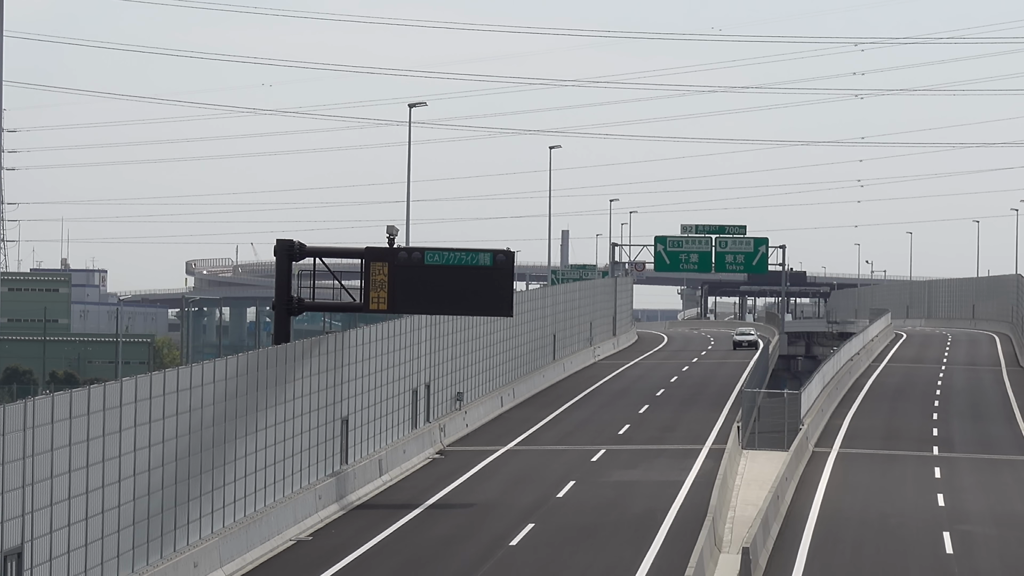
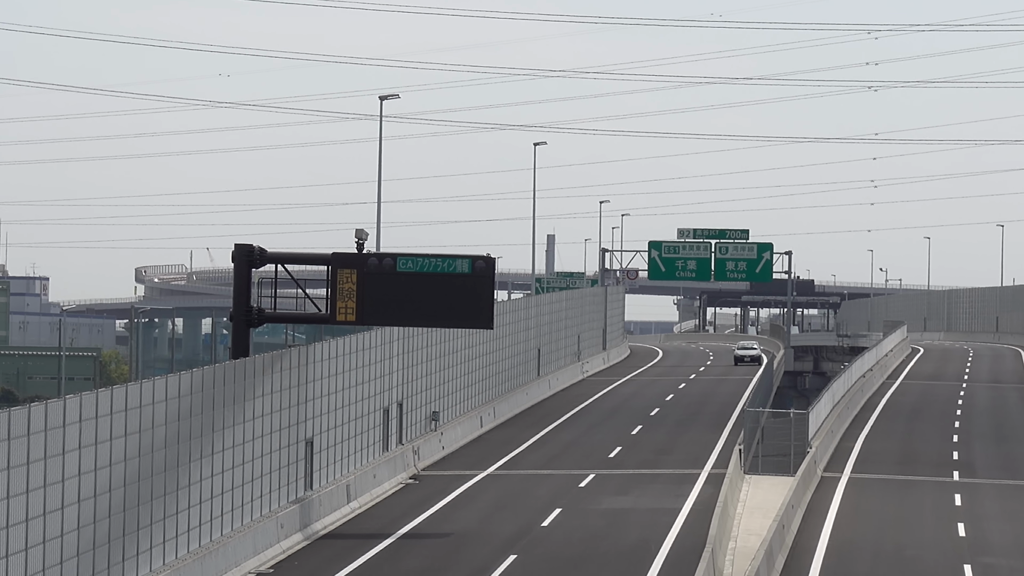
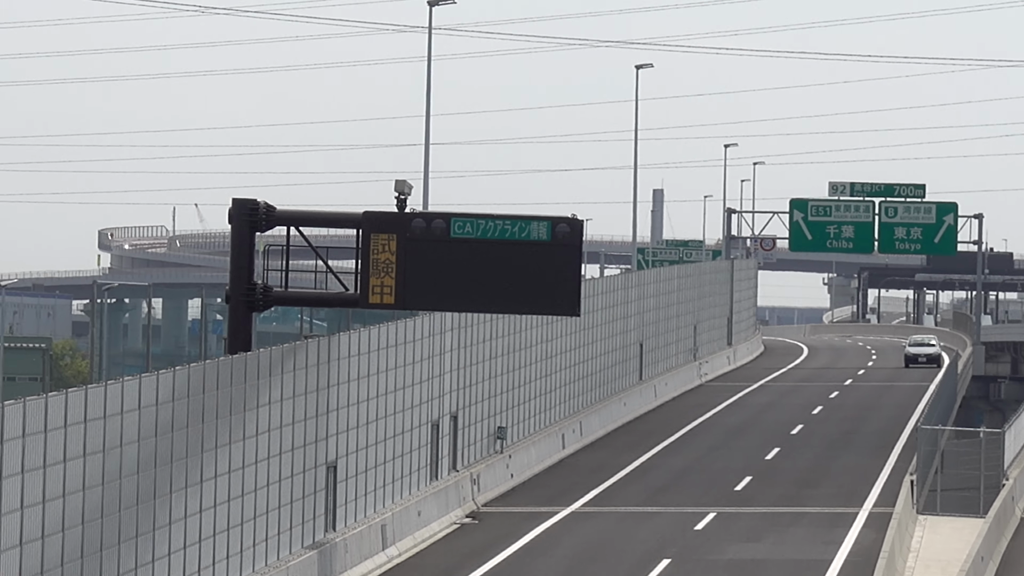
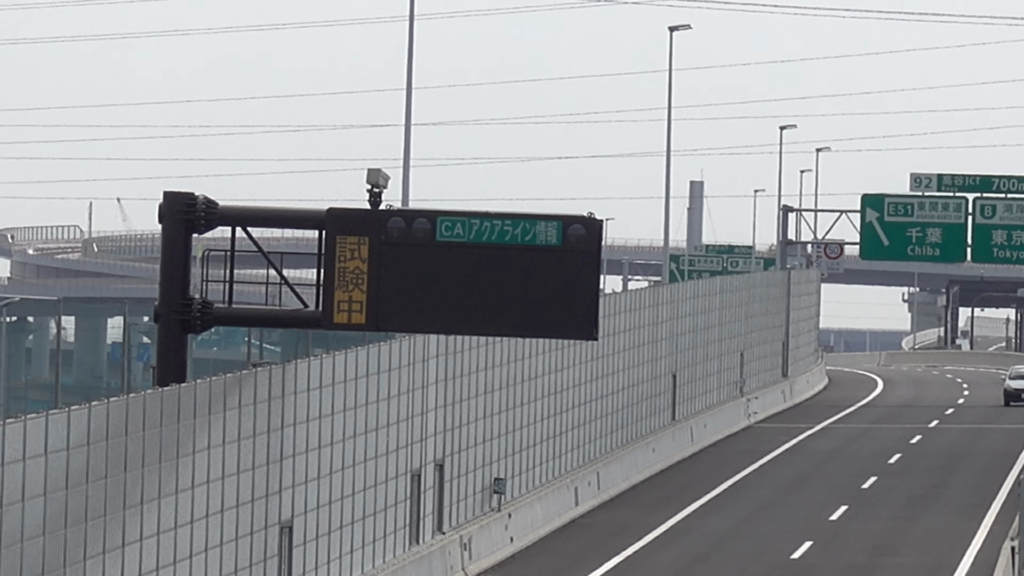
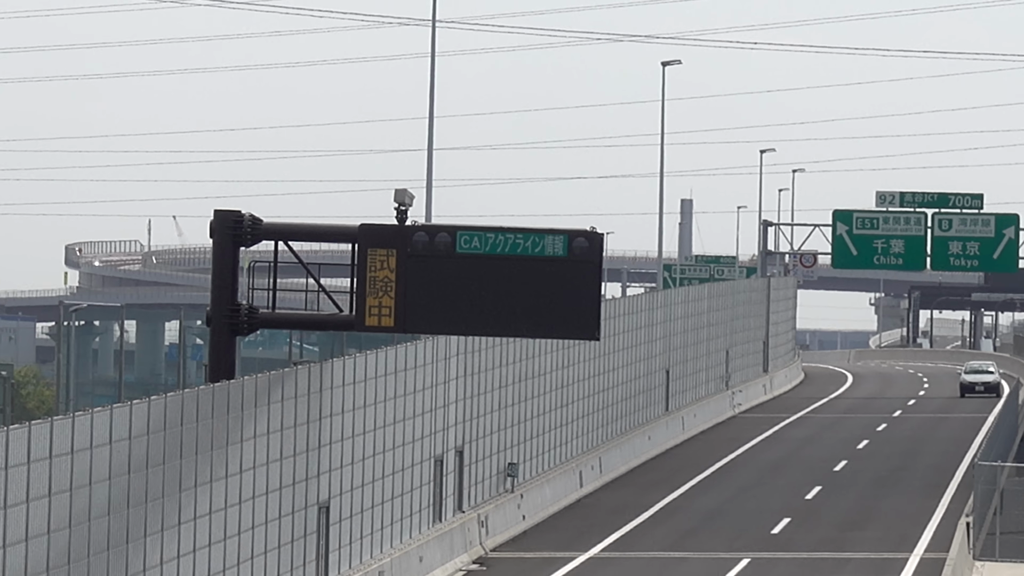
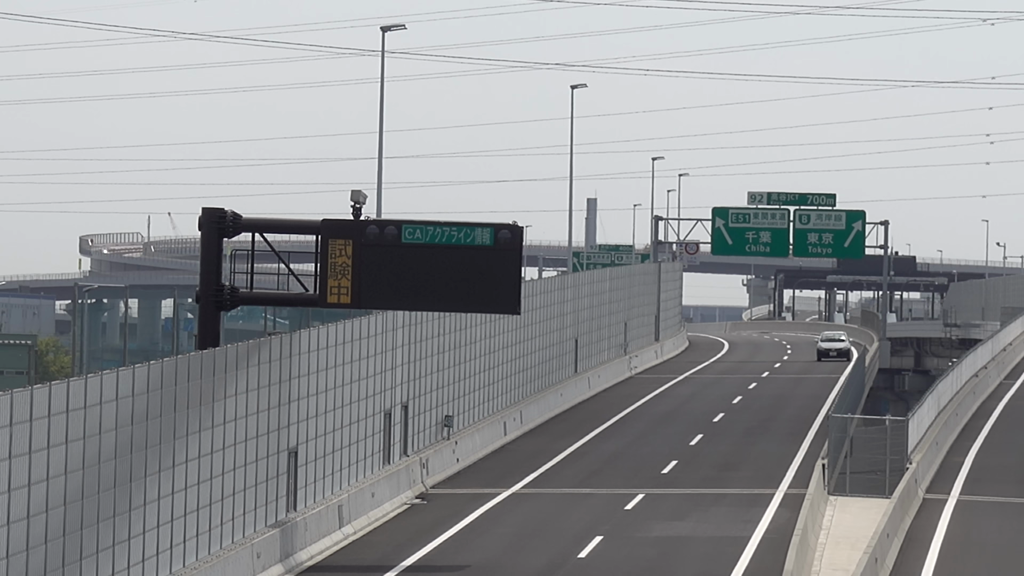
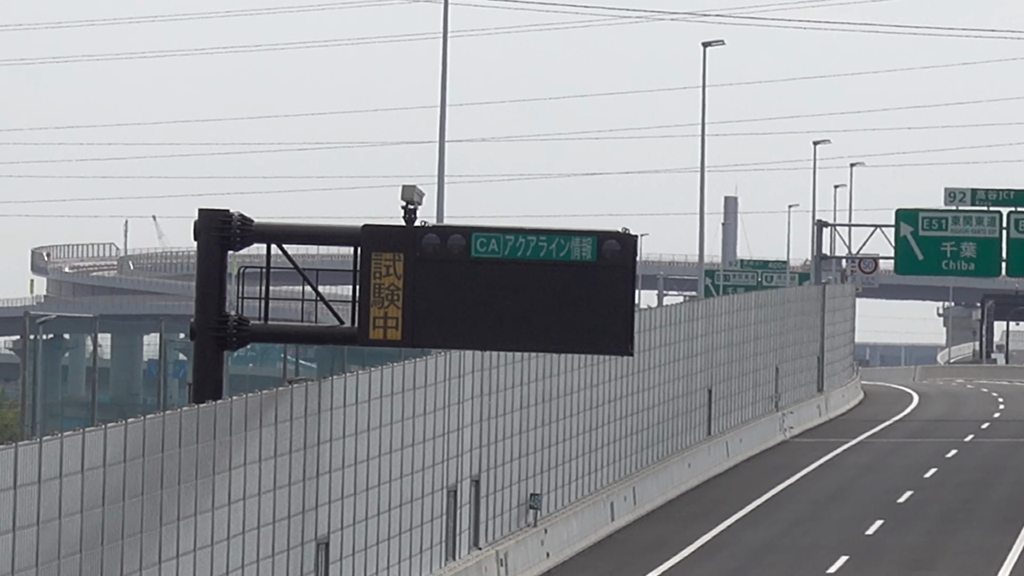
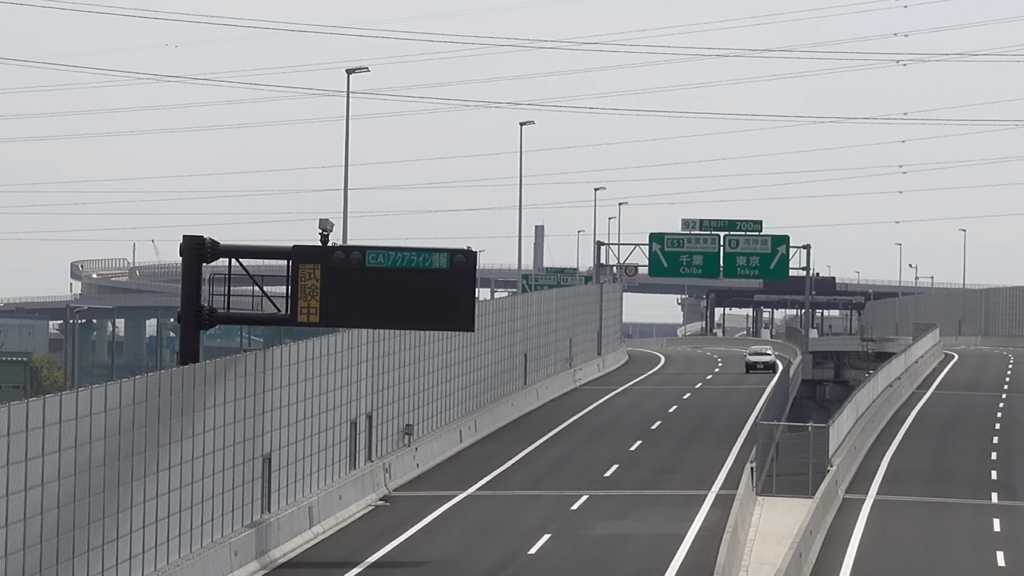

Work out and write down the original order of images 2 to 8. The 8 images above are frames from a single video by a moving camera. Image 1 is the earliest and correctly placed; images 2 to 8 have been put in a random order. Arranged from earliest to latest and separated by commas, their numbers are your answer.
2, 8, 6, 3, 5, 7, 4
